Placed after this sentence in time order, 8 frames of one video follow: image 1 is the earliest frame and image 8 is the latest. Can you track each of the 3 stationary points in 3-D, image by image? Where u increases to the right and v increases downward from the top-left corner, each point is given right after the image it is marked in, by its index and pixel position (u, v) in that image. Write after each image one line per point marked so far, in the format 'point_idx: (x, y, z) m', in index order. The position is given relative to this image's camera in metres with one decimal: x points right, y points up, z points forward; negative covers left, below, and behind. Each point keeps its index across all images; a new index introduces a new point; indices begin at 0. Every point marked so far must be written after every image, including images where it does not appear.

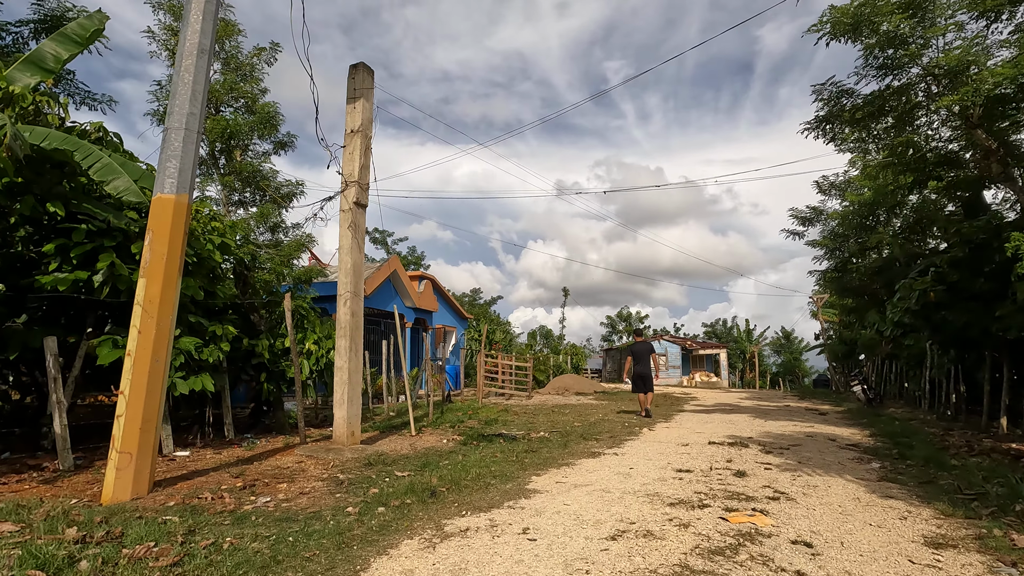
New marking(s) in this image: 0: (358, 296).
0: (-2.2, -0.1, +7.7) m
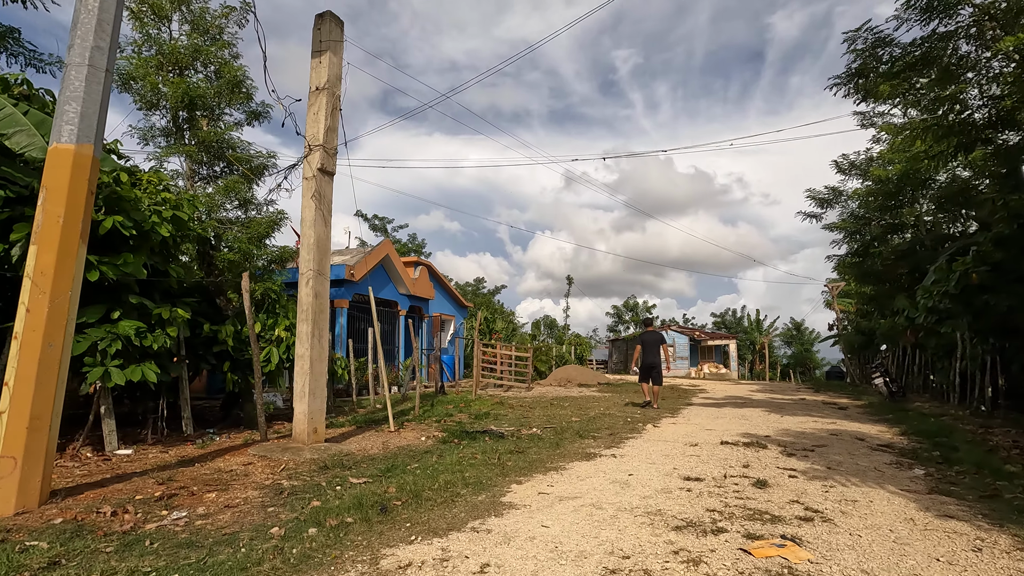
0: (-2.4, +0.2, +6.8) m
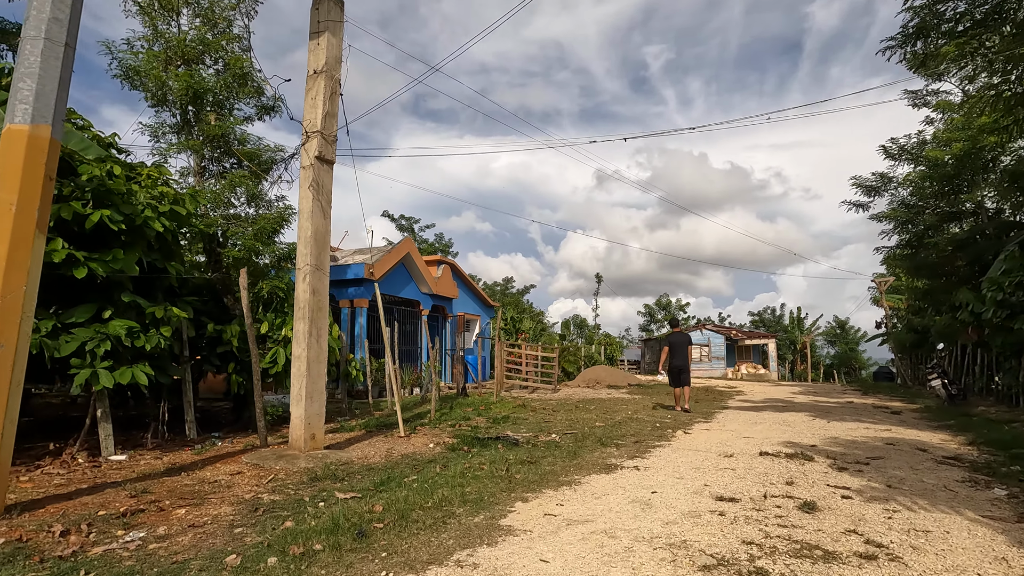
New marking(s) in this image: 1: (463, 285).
0: (-2.2, +0.2, +6.3) m
1: (-1.8, +0.1, +19.9) m
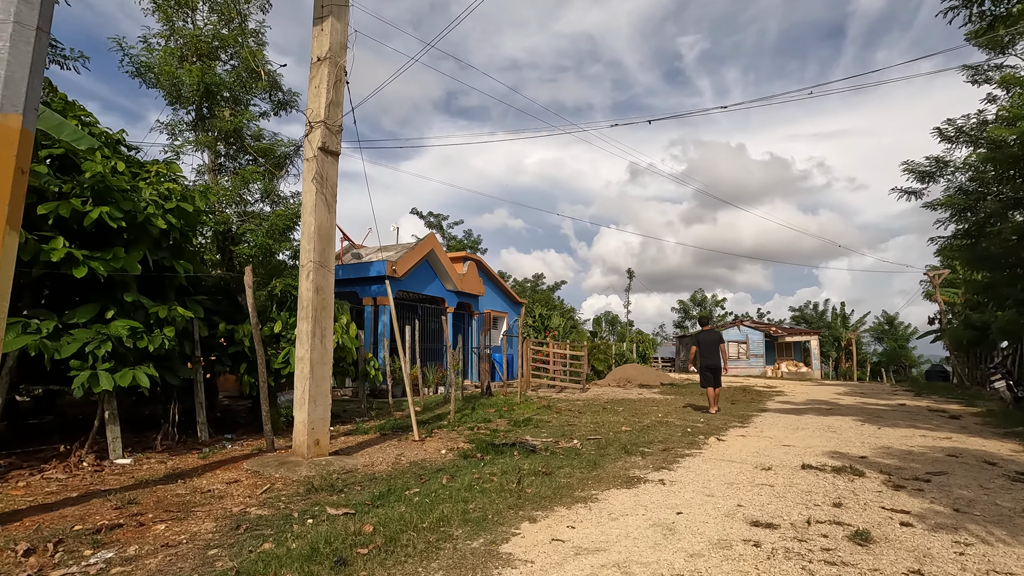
0: (-2.1, +0.2, +6.0) m
1: (-0.8, +0.2, +19.5) m
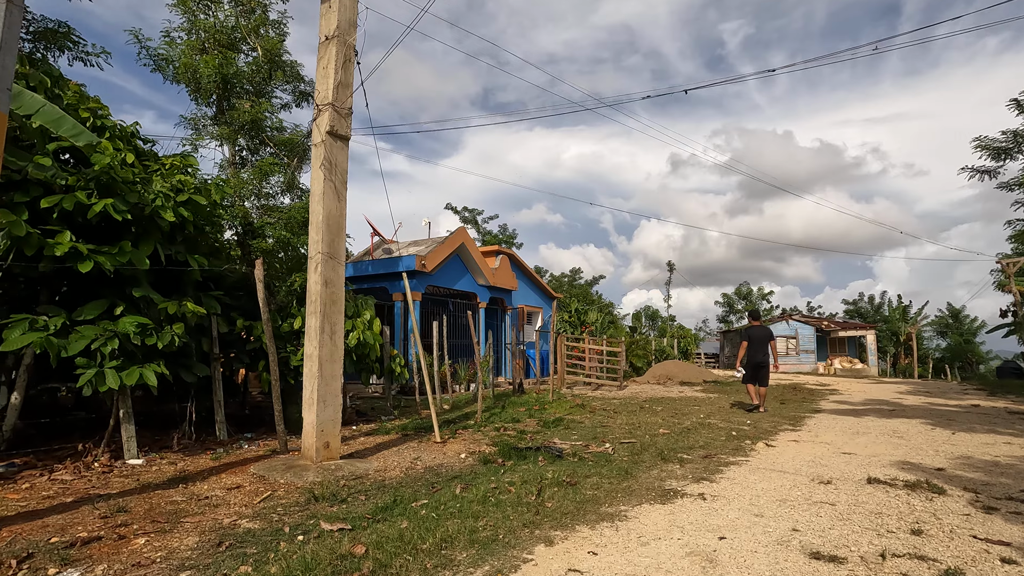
0: (-1.9, +0.3, +5.7) m
1: (+0.4, +0.4, +19.1) m
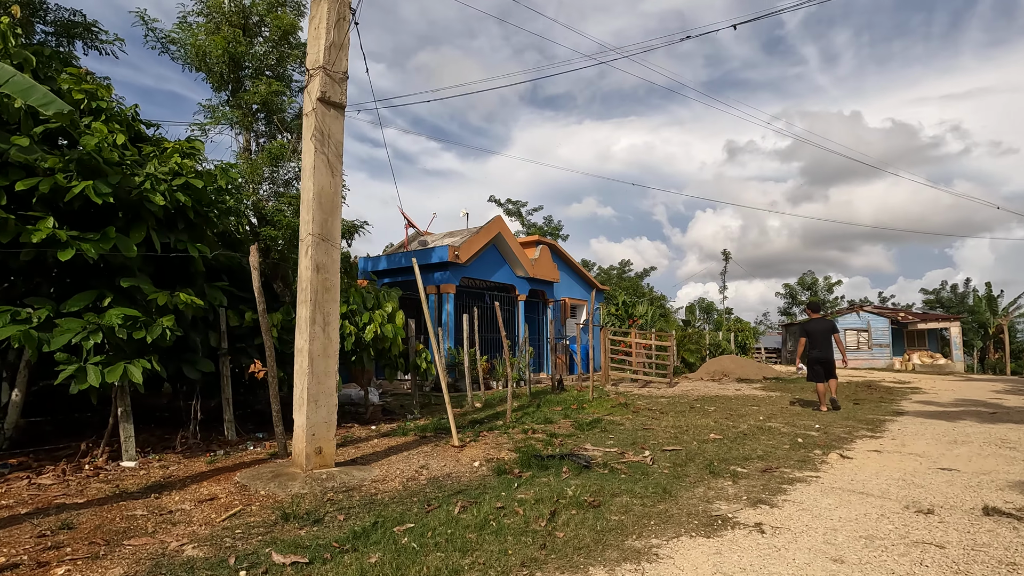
0: (-1.7, +0.4, +5.0) m
1: (+1.8, +0.7, +18.1) m
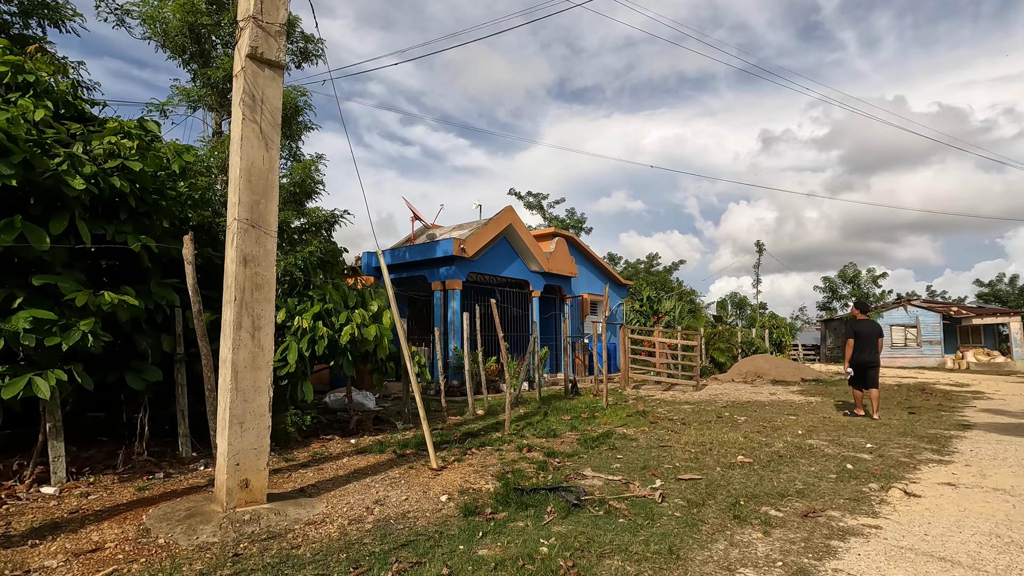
0: (-1.9, +0.5, +4.1) m
1: (+2.3, +0.9, +17.0) m
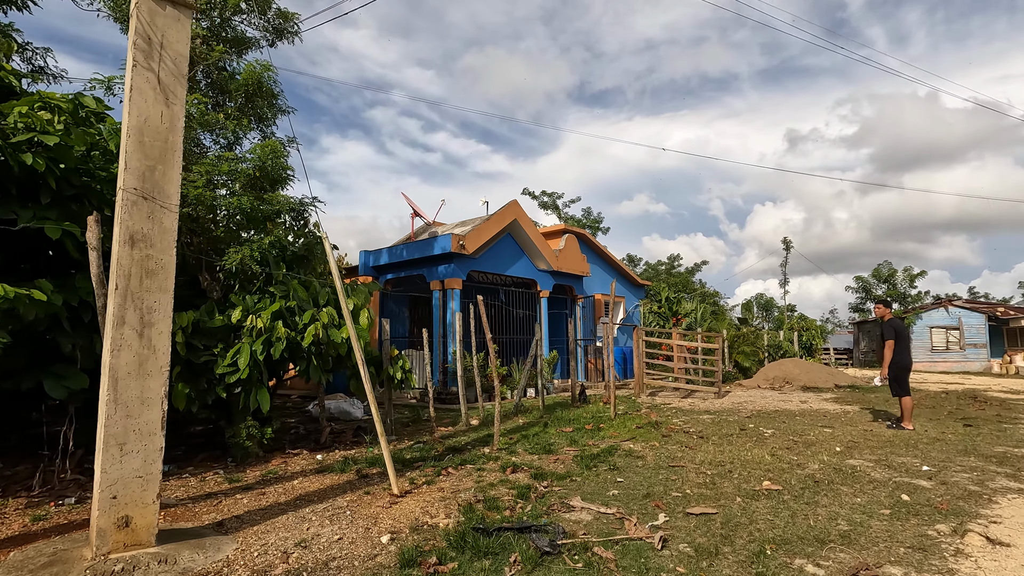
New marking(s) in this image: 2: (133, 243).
0: (-2.2, +0.5, +3.3) m
1: (+2.5, +0.9, +16.1) m
2: (-2.3, +0.3, +3.2) m
